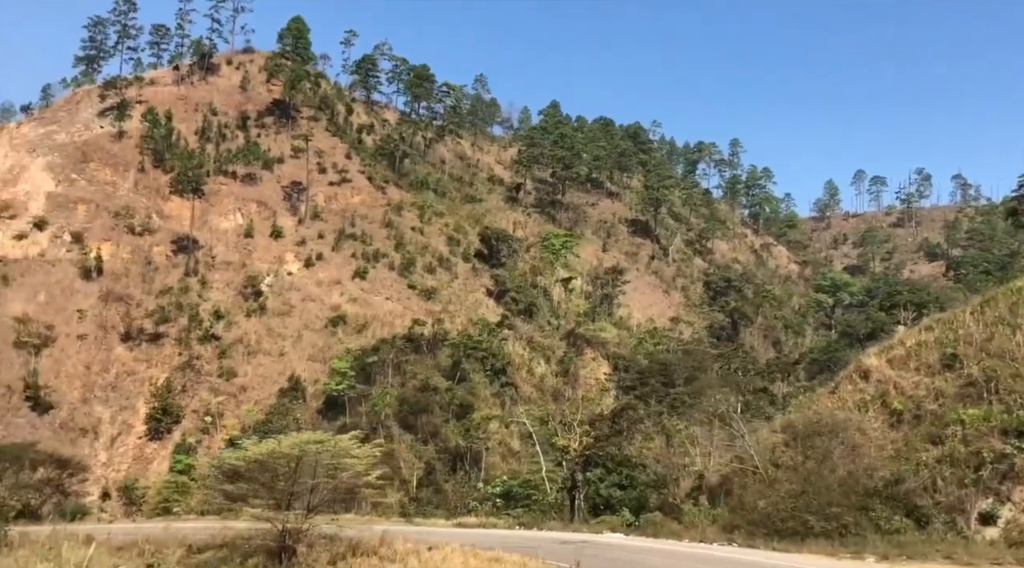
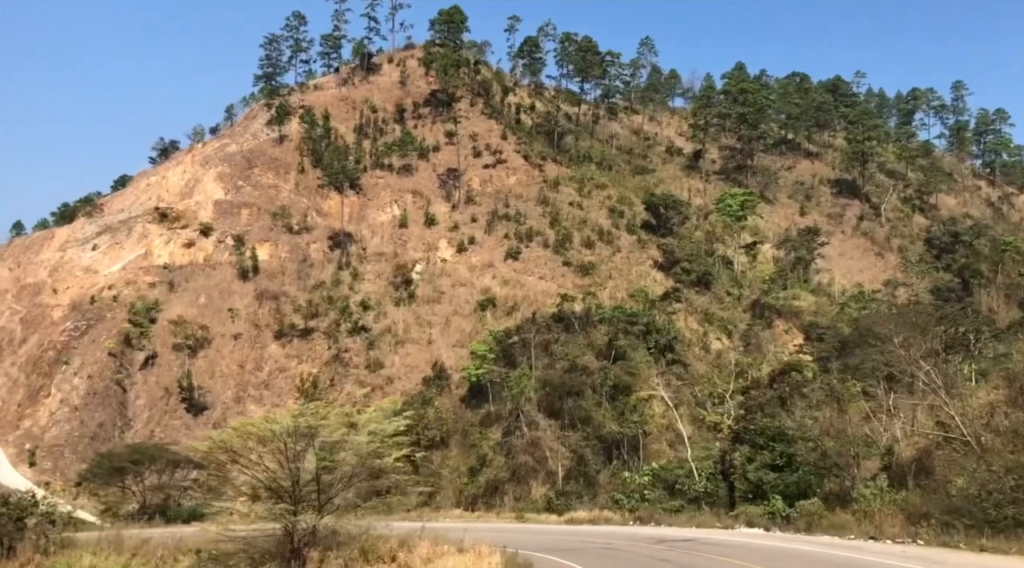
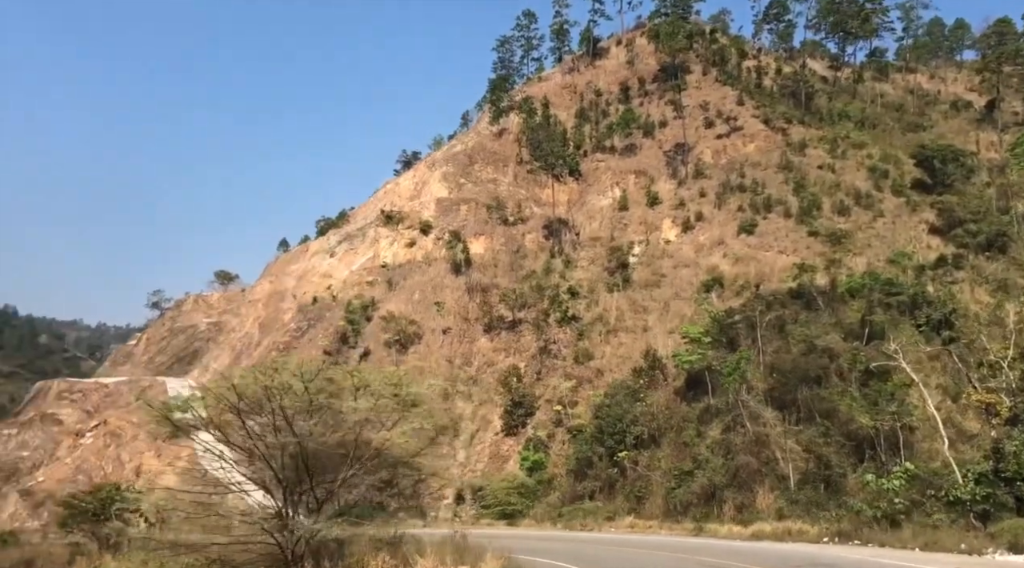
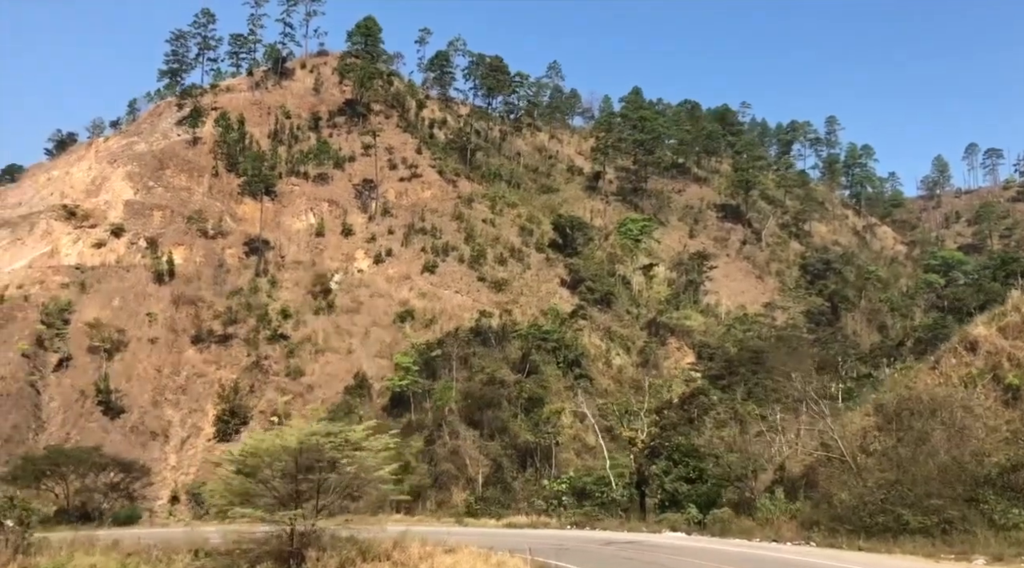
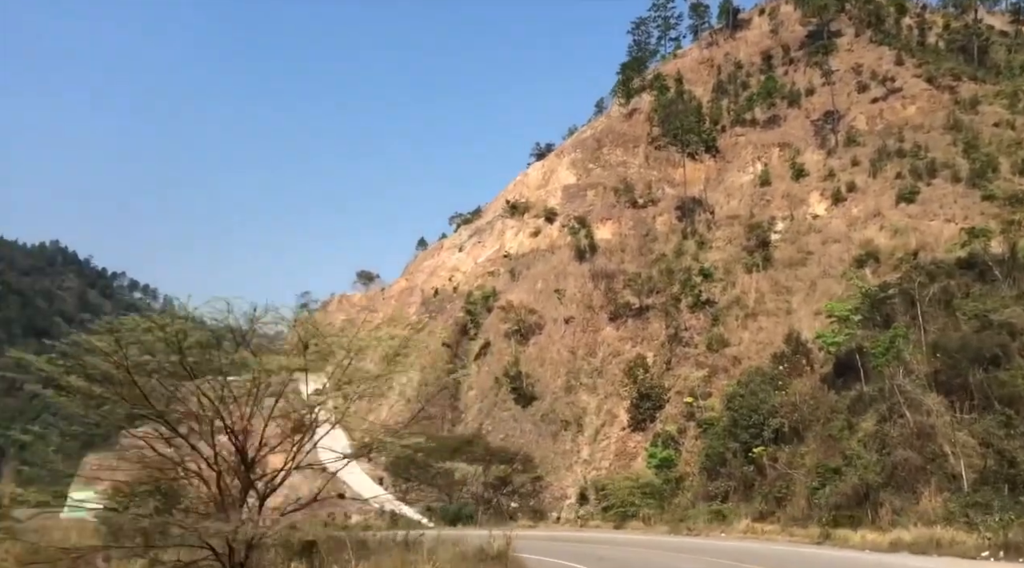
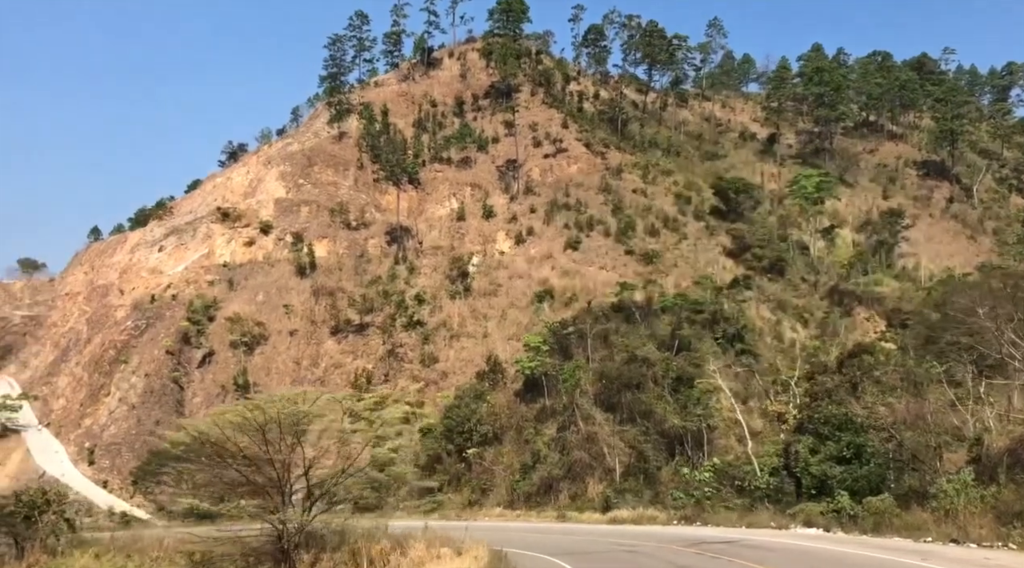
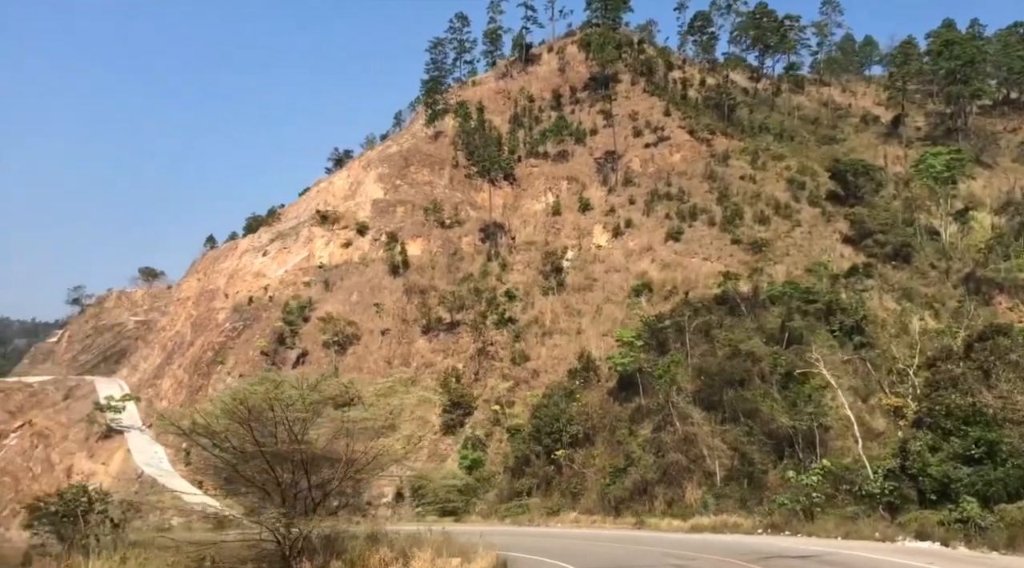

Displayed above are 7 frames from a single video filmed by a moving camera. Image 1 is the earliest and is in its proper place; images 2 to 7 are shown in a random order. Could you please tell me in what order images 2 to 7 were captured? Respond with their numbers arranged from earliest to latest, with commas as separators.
4, 2, 6, 7, 3, 5
